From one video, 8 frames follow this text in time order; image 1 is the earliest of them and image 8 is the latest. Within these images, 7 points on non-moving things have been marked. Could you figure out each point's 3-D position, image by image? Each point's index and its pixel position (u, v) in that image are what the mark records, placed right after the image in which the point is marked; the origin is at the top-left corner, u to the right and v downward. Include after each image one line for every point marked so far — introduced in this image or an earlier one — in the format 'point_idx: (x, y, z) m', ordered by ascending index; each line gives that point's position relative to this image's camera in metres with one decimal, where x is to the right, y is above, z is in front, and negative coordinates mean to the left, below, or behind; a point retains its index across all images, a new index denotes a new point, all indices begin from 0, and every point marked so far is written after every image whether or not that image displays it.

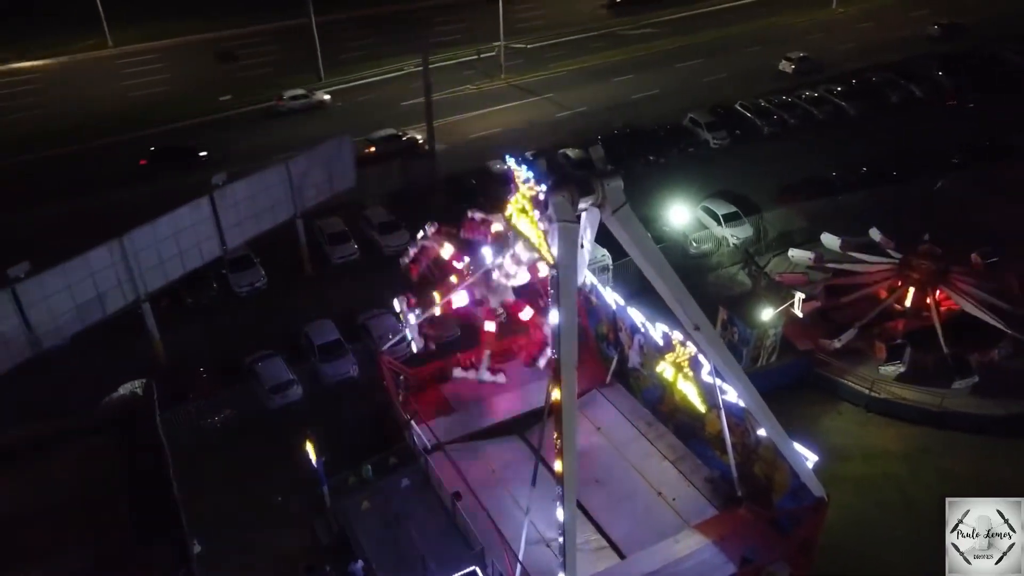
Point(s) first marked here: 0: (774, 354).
0: (+6.2, -1.6, +19.5) m
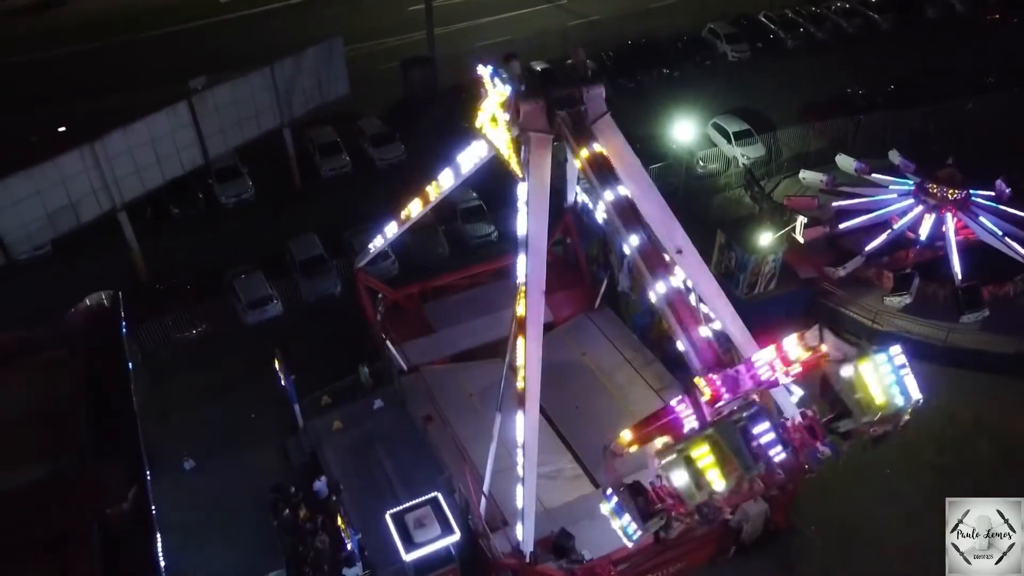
0: (+5.9, +0.1, +18.4) m
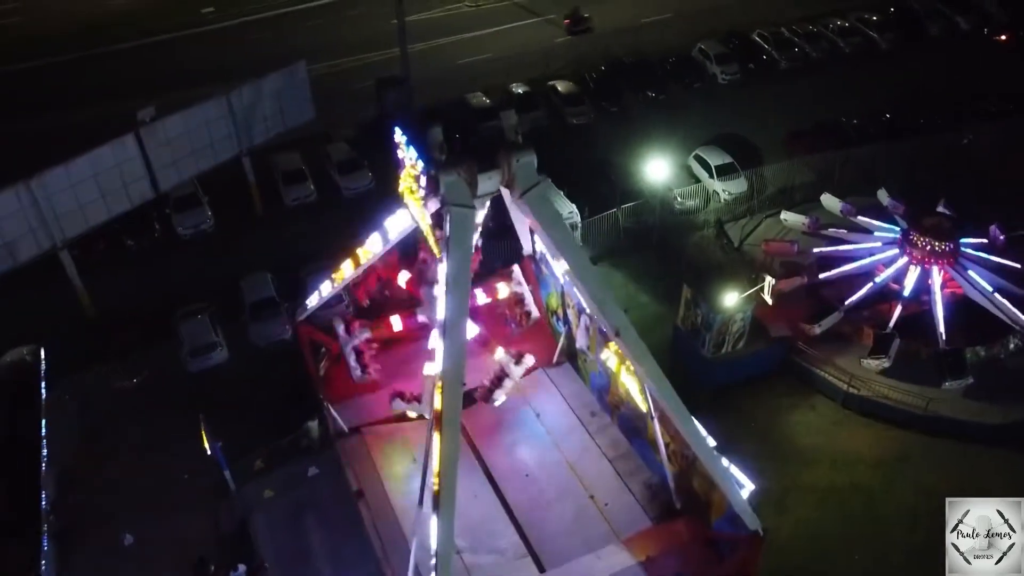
0: (+4.9, -1.1, +17.2) m
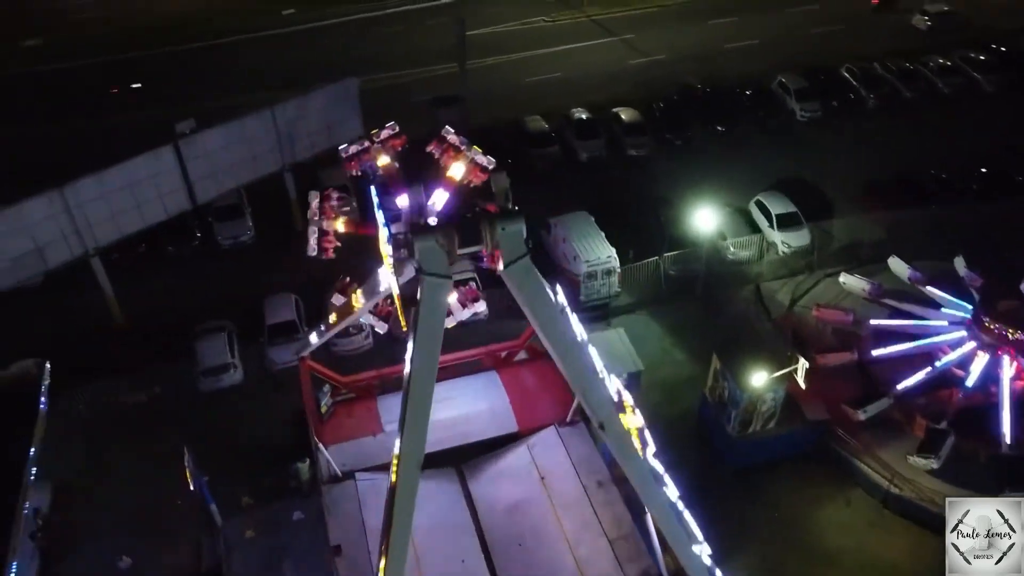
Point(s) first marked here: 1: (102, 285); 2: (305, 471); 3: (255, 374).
0: (+5.0, -2.5, +15.7) m
1: (-9.9, +0.1, +19.8) m
2: (-4.0, -3.5, +15.7) m
3: (-5.9, -2.0, +18.8) m
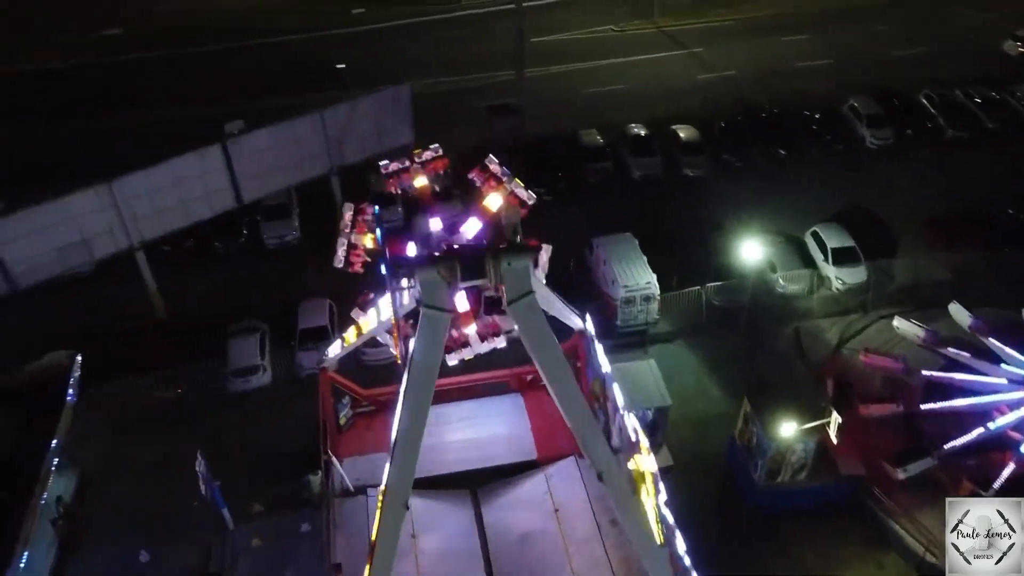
0: (+5.3, -3.3, +14.8) m
1: (-9.1, +0.2, +20.1) m
2: (-3.7, -3.7, +15.6) m
3: (-5.3, -2.1, +18.8) m
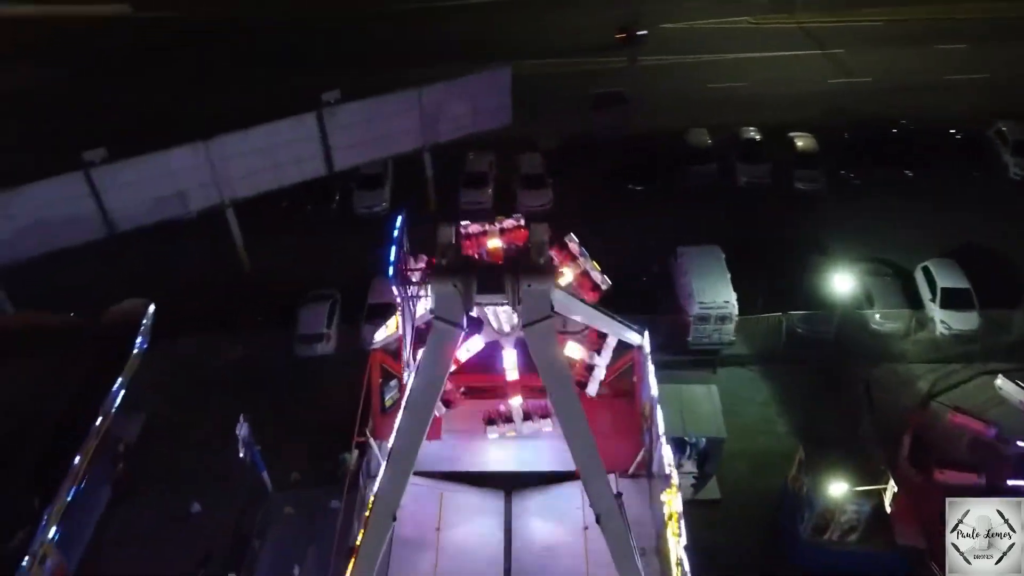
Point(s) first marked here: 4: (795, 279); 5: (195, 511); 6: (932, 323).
0: (+5.7, -4.1, +13.6) m
1: (-7.1, +1.4, +20.8) m
2: (-3.1, -3.4, +15.7) m
3: (-3.9, -1.4, +19.1) m
4: (+6.9, +0.2, +19.9) m
5: (-6.2, -4.3, +15.9) m
6: (+9.5, -0.8, +18.4) m
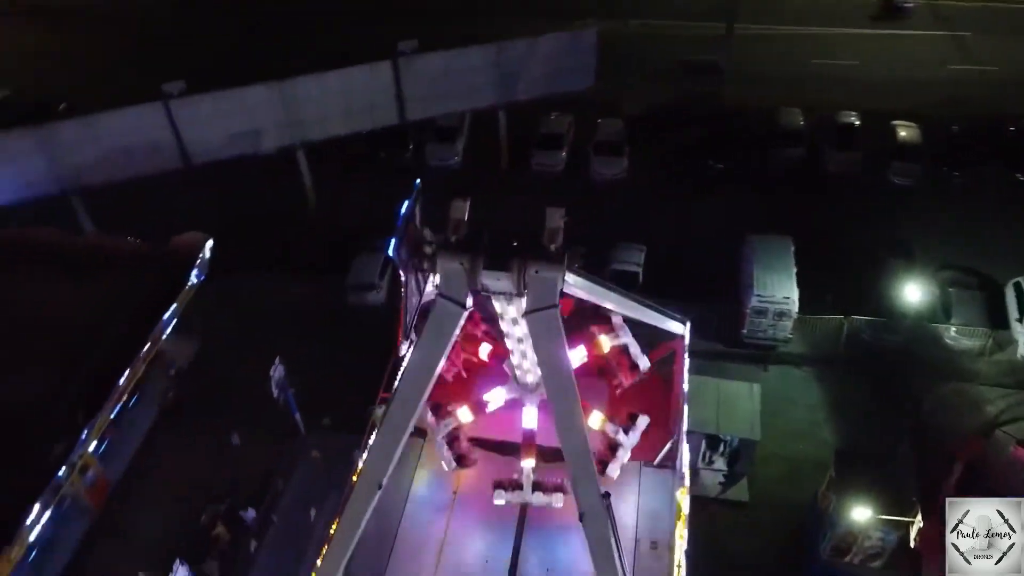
0: (+5.8, -4.3, +12.9) m
1: (-5.4, +2.9, +21.2) m
2: (-2.5, -2.5, +15.9) m
3: (-2.8, -0.3, +19.3) m
4: (+8.2, +0.2, +18.7) m
5: (-5.7, -3.1, +16.5) m
6: (+10.4, -1.2, +17.0) m
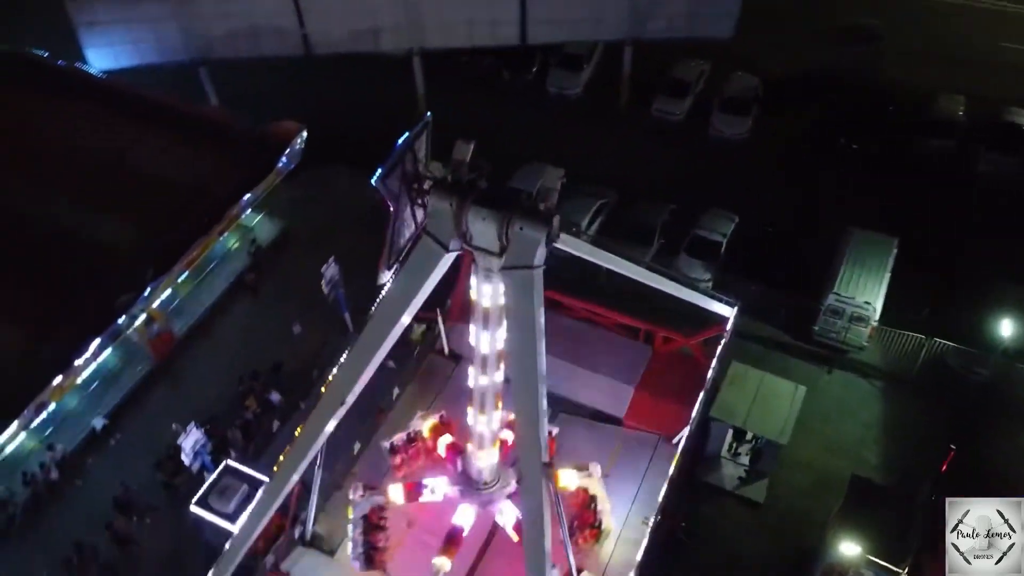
0: (+5.3, -4.6, +12.0) m
1: (-2.5, +5.4, +21.3) m
2: (-1.8, -0.9, +16.3) m
3: (-0.9, +1.5, +19.3) m
4: (+9.6, -0.3, +16.8) m
5: (-4.9, -0.8, +17.5) m
6: (+11.1, -2.2, +14.8) m
